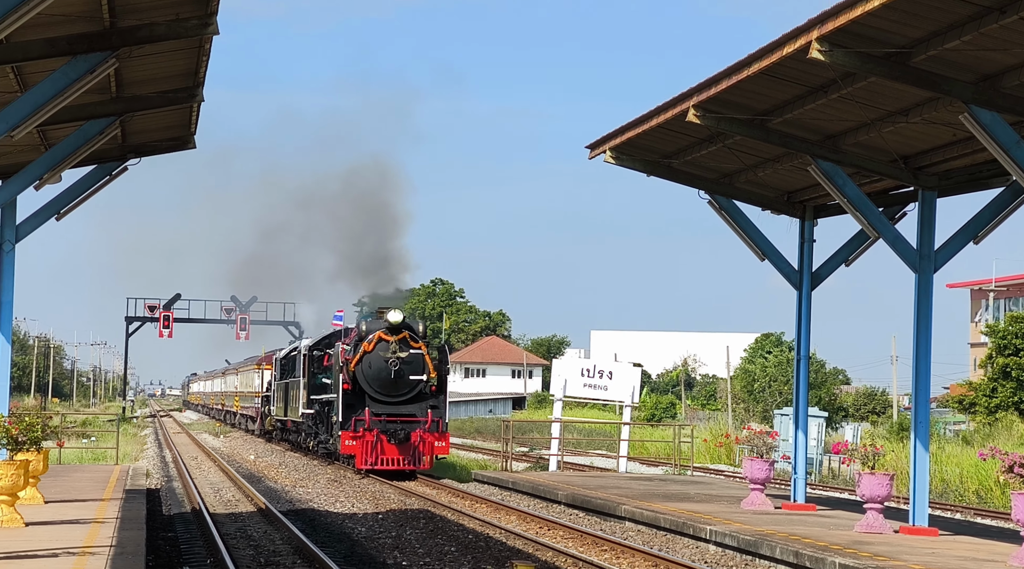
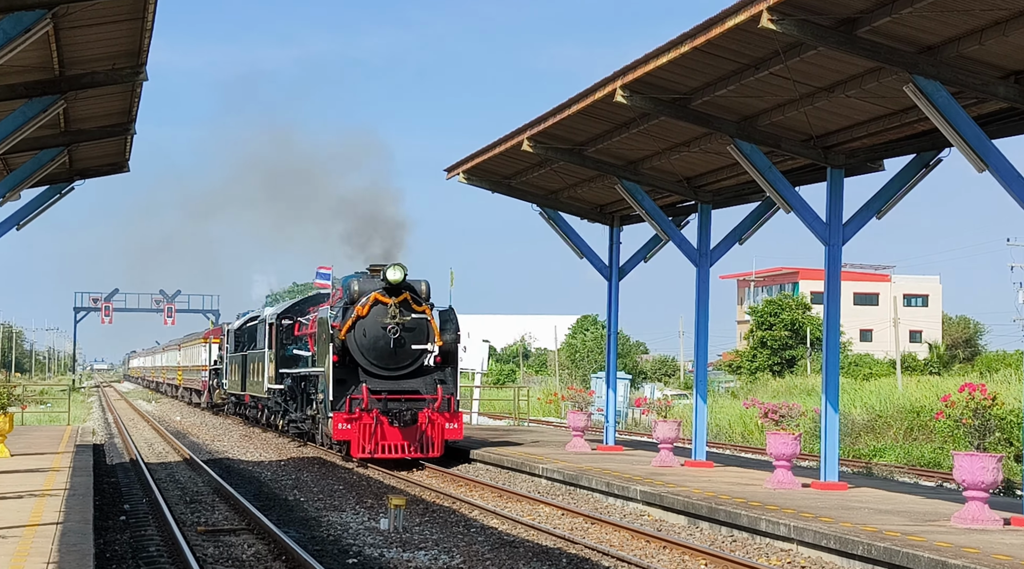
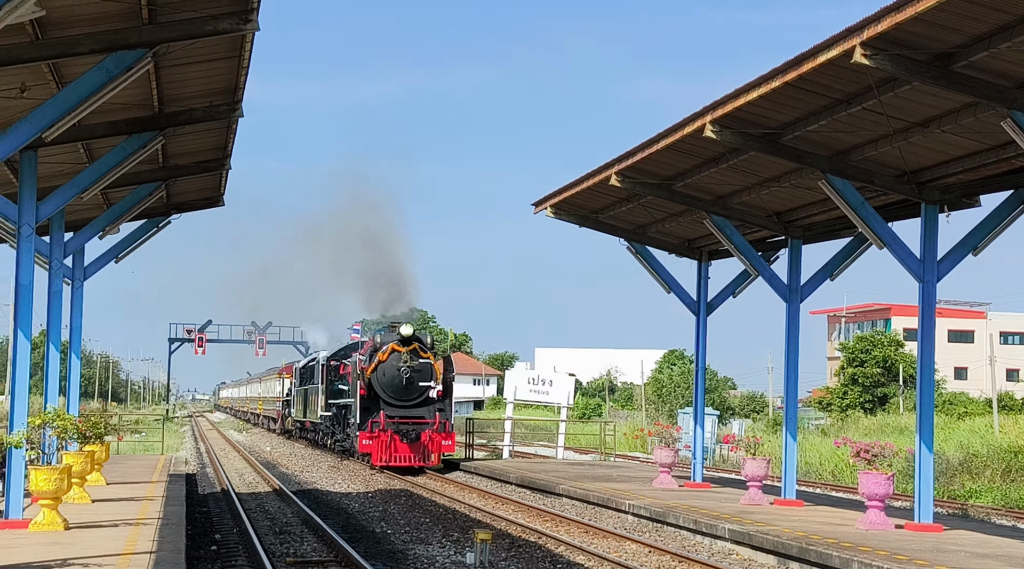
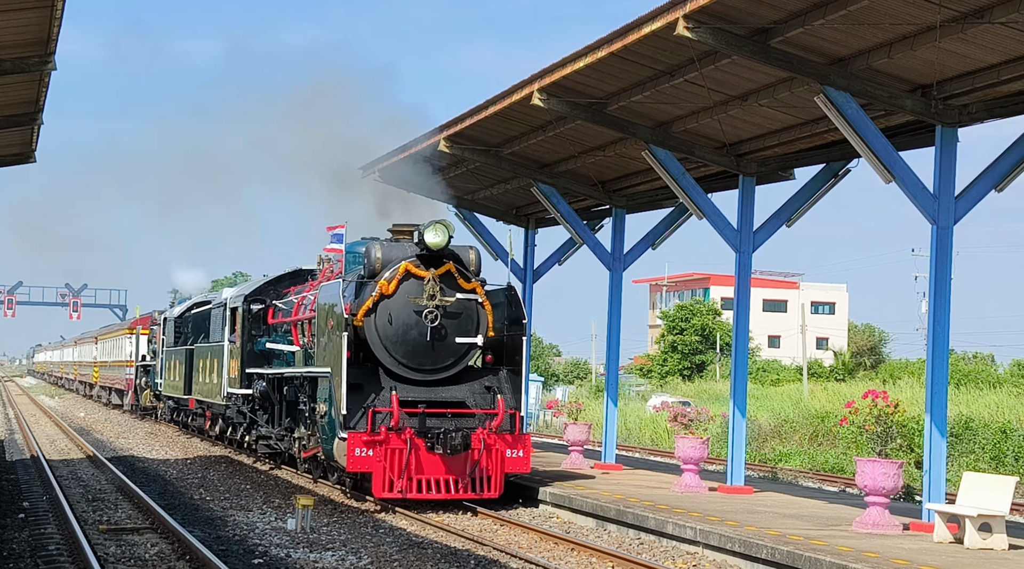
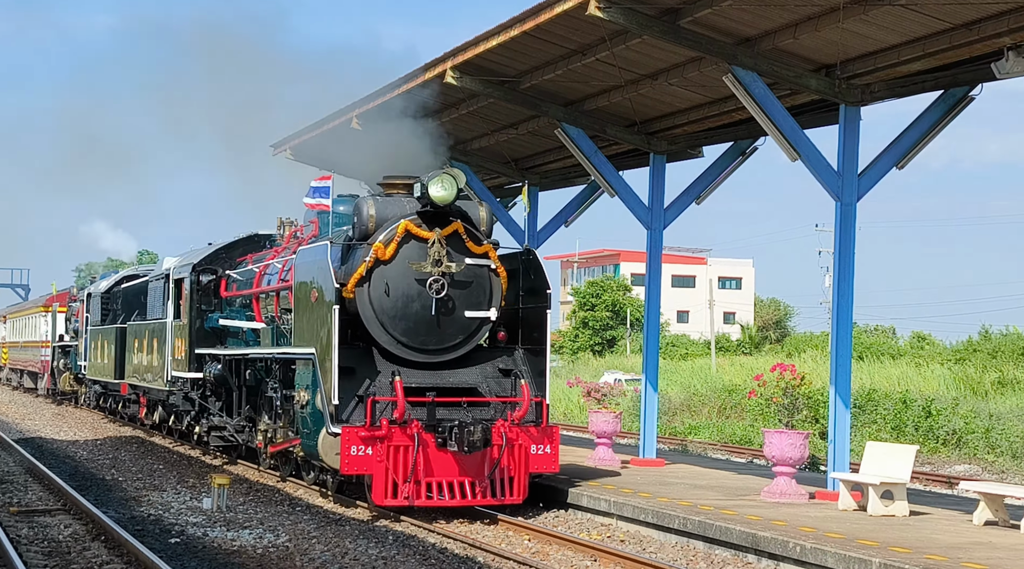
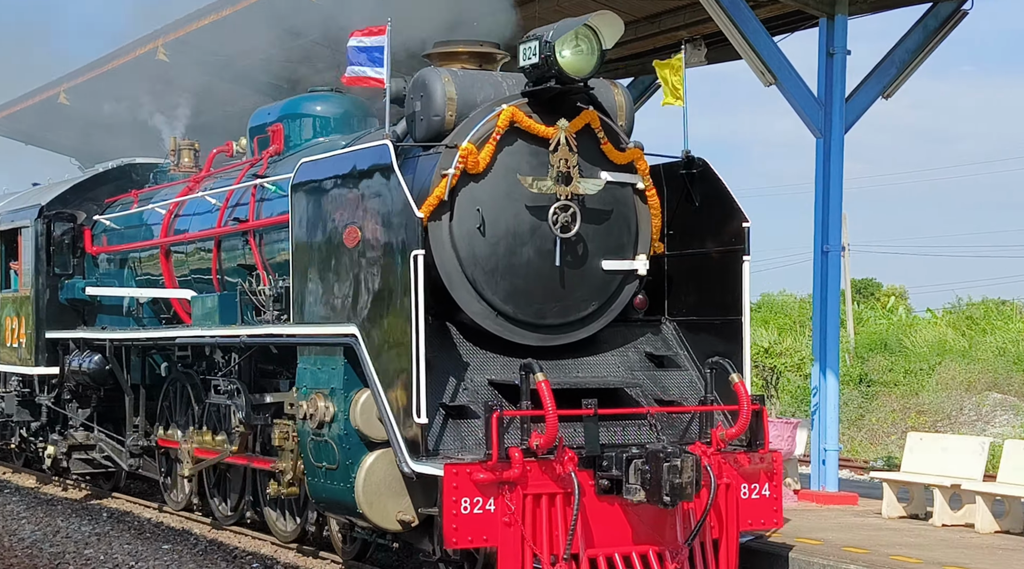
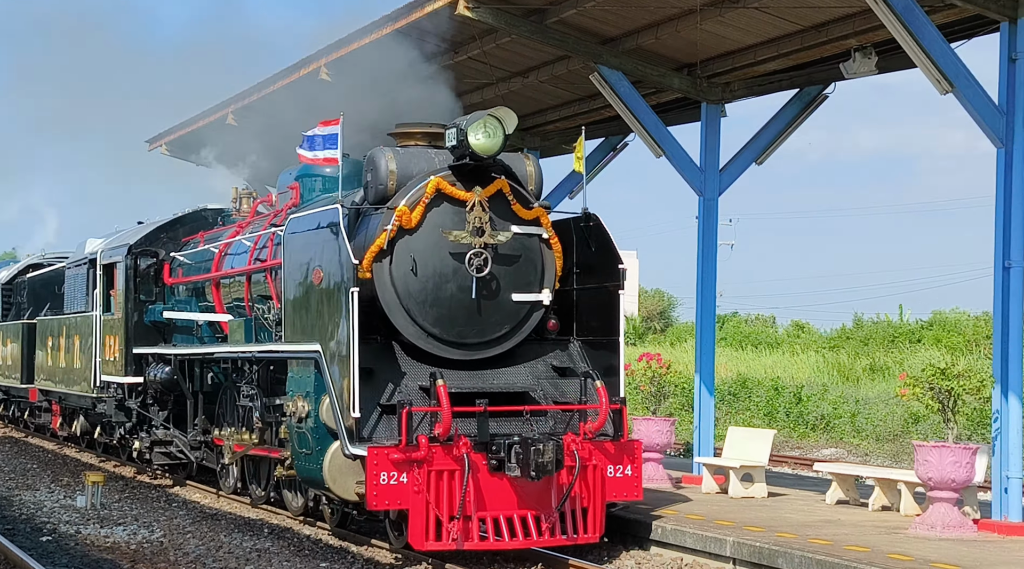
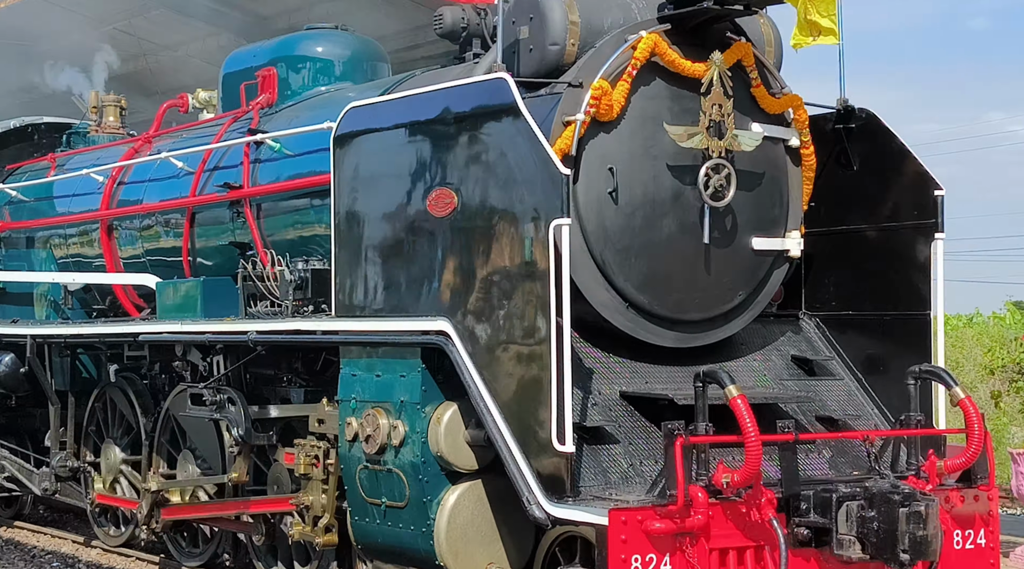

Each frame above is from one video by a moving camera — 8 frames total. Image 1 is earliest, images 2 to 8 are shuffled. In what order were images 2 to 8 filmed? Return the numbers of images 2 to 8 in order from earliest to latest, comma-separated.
3, 2, 4, 5, 7, 6, 8
